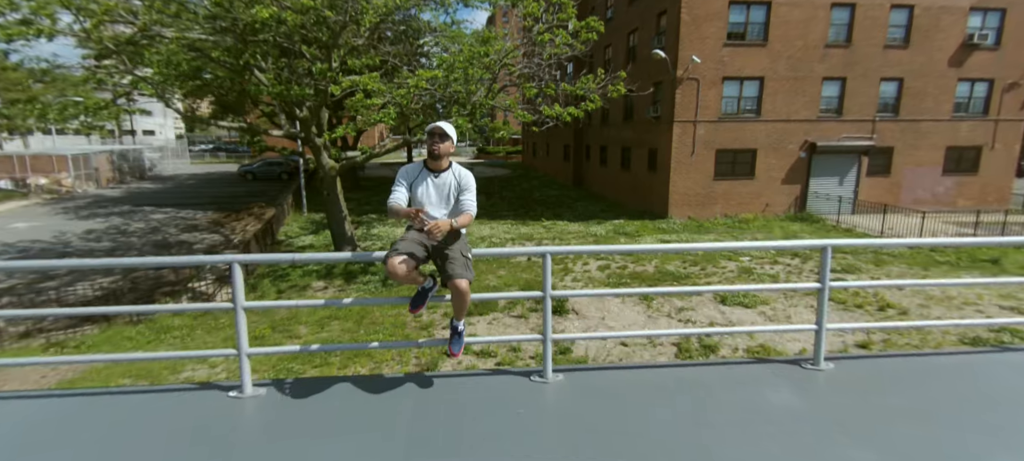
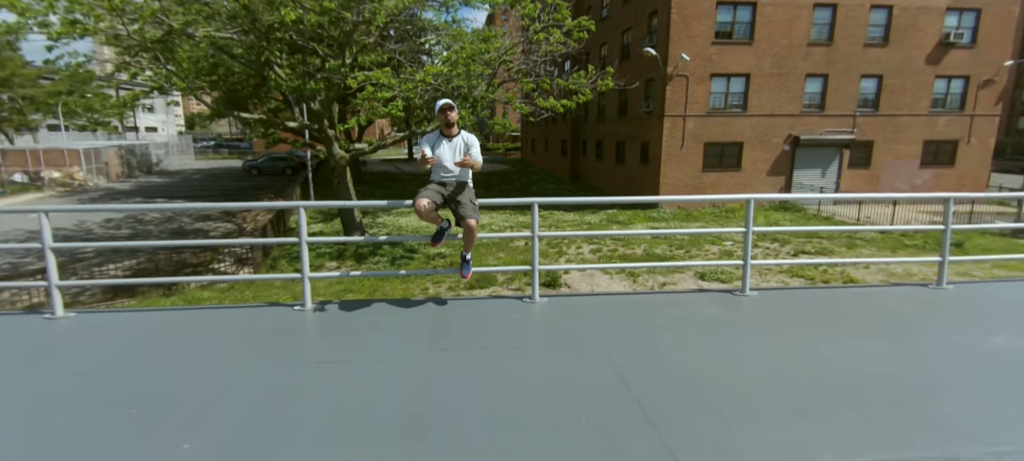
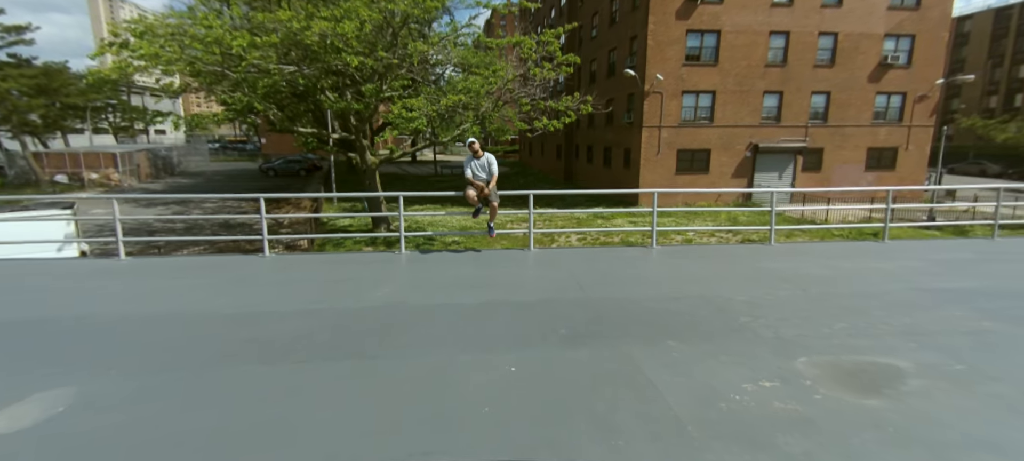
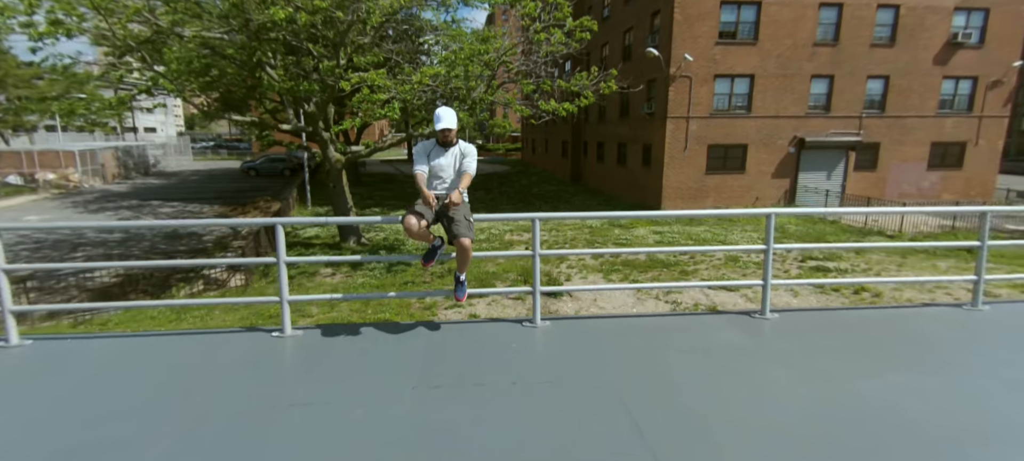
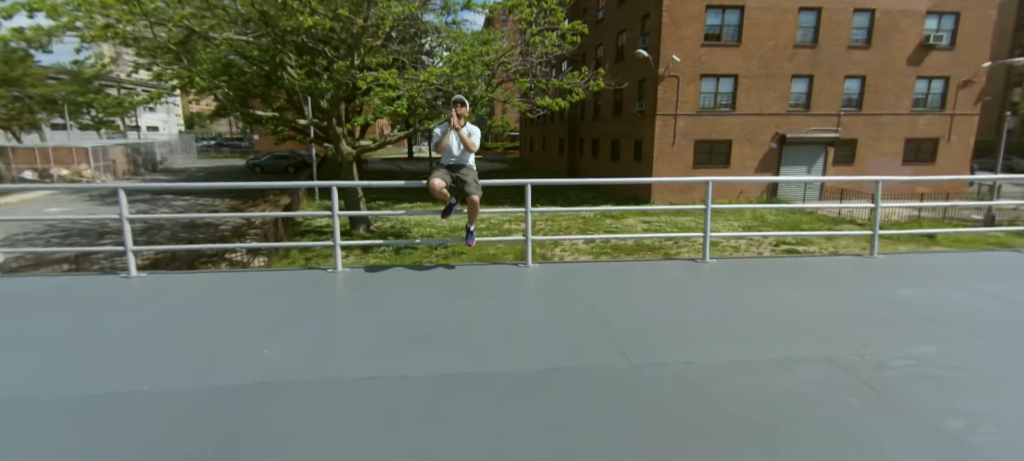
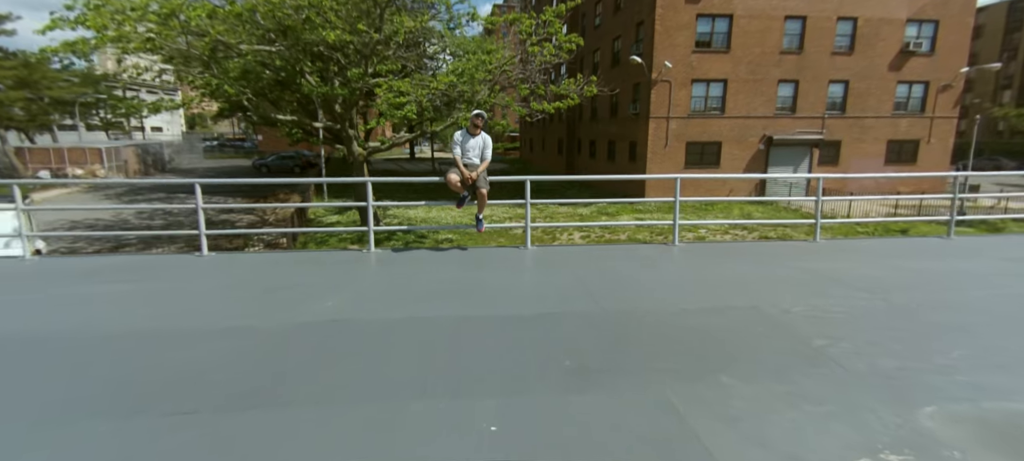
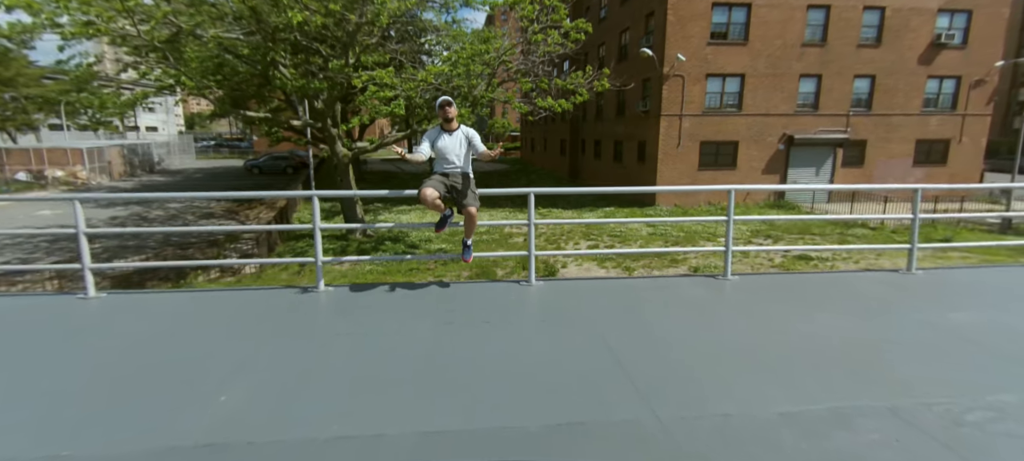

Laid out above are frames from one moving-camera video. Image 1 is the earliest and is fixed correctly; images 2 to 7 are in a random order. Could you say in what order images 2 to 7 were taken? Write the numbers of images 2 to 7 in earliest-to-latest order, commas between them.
4, 2, 7, 5, 6, 3
